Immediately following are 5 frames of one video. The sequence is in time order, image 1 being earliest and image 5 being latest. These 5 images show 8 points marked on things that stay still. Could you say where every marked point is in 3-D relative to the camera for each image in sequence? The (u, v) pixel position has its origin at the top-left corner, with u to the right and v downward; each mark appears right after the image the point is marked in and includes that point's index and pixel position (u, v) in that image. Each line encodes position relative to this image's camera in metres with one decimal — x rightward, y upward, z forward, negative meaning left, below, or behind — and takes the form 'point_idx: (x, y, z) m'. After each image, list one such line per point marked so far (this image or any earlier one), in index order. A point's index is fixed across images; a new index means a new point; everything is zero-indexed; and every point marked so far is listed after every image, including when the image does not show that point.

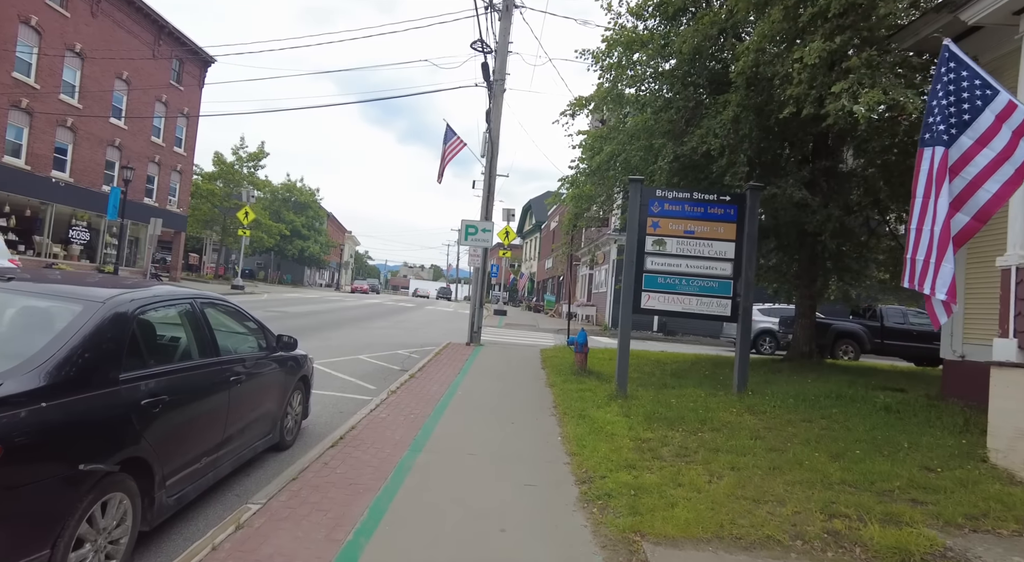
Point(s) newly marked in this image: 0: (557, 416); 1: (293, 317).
0: (+0.6, -1.8, +7.7) m
1: (-7.4, -1.3, +19.8) m
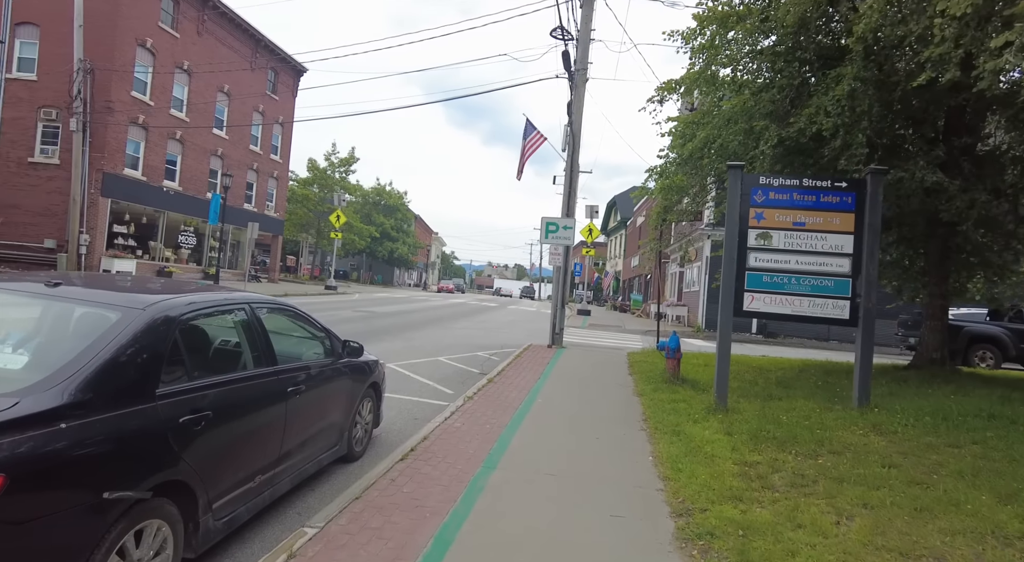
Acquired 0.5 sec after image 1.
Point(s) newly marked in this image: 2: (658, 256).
0: (+1.6, -1.8, +7.0) m
1: (-4.6, -1.3, +20.1) m
2: (+3.4, +0.6, +13.7) m
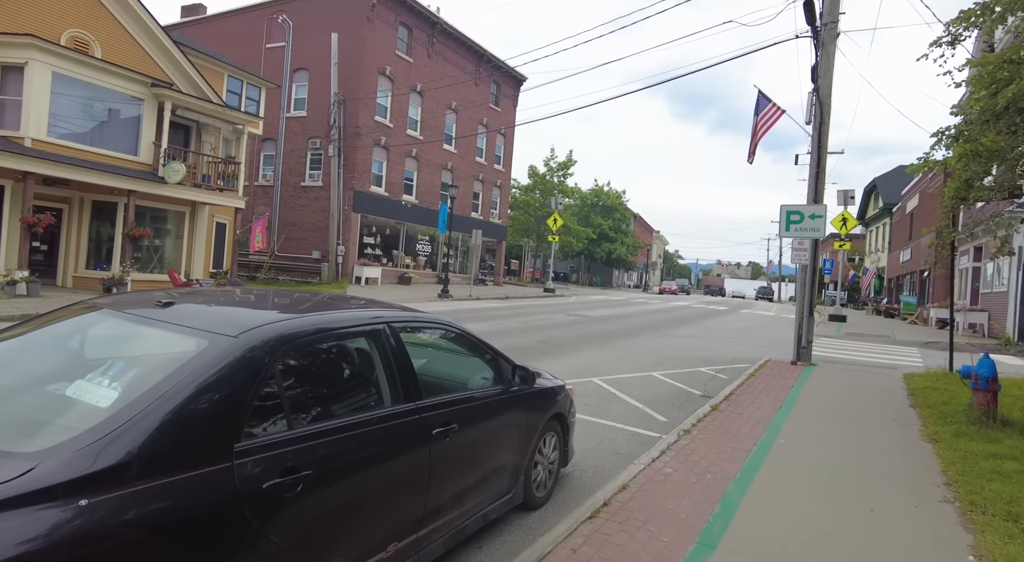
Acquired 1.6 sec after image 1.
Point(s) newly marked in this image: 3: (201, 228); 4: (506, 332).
0: (+3.6, -1.8, +4.7) m
1: (+2.7, -1.4, +19.2) m
2: (+7.8, +0.6, +10.3) m
3: (-10.2, +1.7, +19.1) m
4: (-0.1, -1.2, +14.4) m
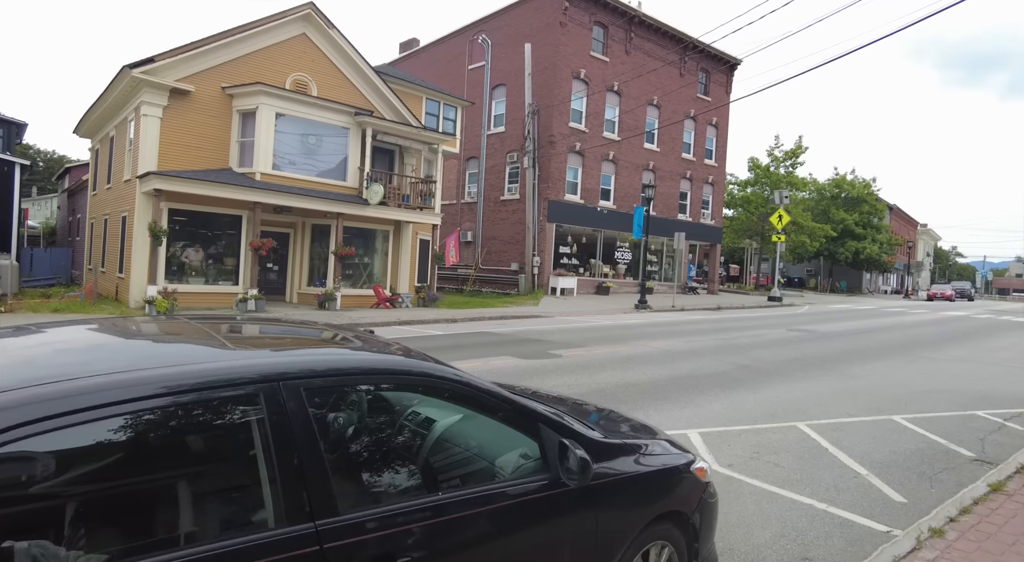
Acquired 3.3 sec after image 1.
0: (+3.9, -1.9, +1.7) m
1: (+8.4, -1.5, +15.6) m
2: (+9.7, +0.6, +5.4) m
3: (-3.8, +1.3, +20.3) m
4: (+3.9, -1.4, +12.1) m
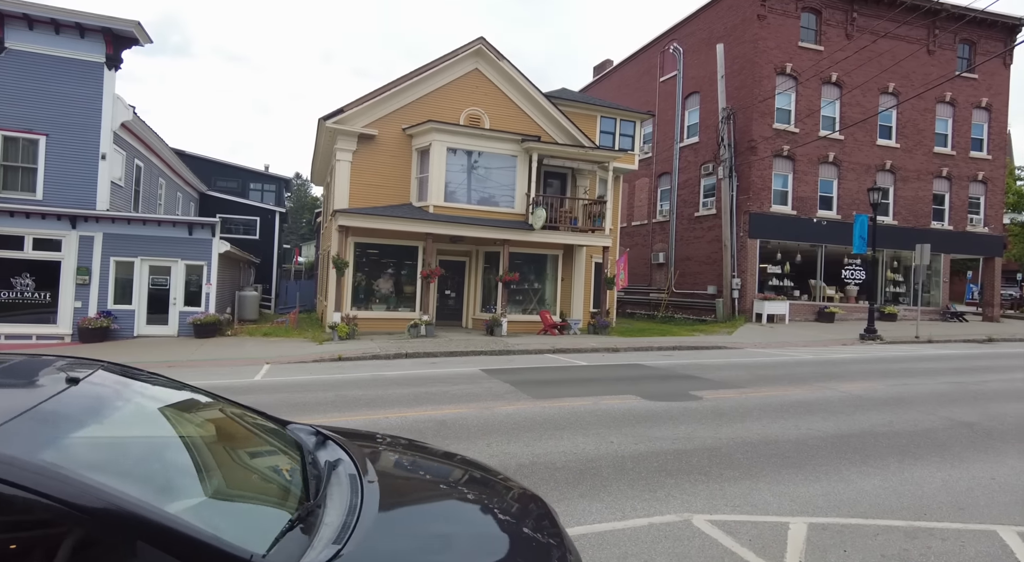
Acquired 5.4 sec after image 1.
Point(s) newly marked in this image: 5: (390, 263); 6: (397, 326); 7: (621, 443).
0: (+2.2, -1.8, -0.6) m
1: (+11.6, -2.0, +10.5) m
2: (+9.0, +0.6, +0.7) m
3: (+2.2, +0.4, +19.6) m
4: (+6.2, -1.8, +9.0) m
5: (-3.8, +0.5, +17.6) m
6: (-3.5, -1.4, +17.6) m
7: (+1.2, -1.8, +6.4) m
